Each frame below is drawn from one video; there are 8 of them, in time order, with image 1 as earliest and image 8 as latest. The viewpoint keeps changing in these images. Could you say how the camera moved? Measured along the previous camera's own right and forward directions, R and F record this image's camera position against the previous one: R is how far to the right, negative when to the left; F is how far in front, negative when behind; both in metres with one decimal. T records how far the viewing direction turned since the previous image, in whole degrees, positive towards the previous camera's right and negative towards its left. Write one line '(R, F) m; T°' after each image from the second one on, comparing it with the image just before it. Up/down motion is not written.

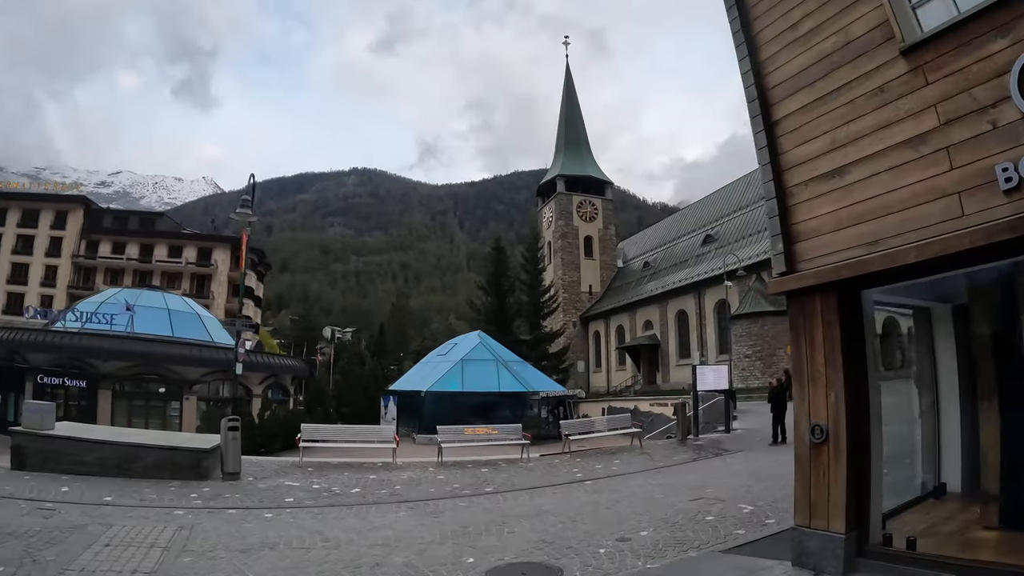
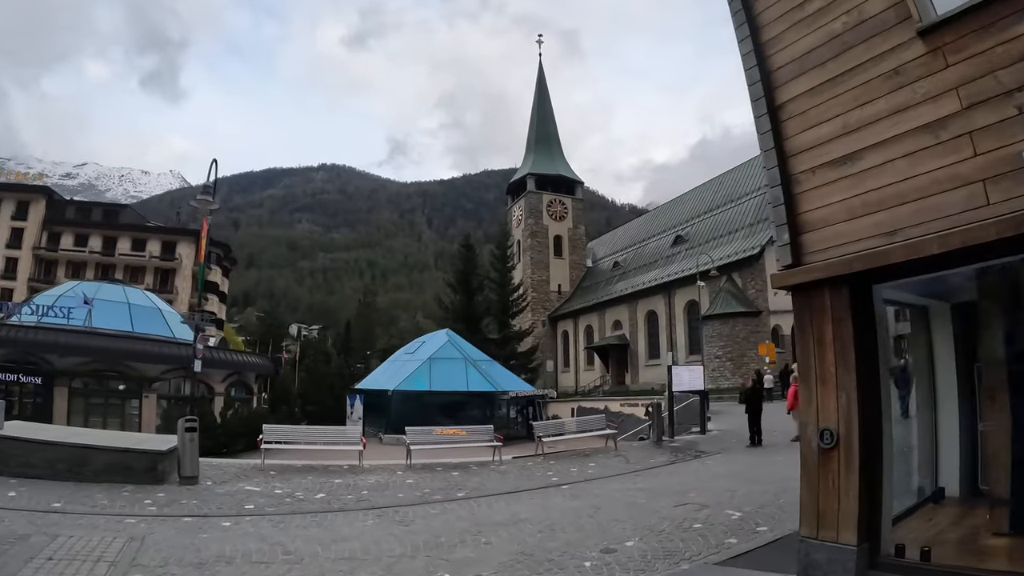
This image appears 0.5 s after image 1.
(-0.1, +0.4) m; +3°
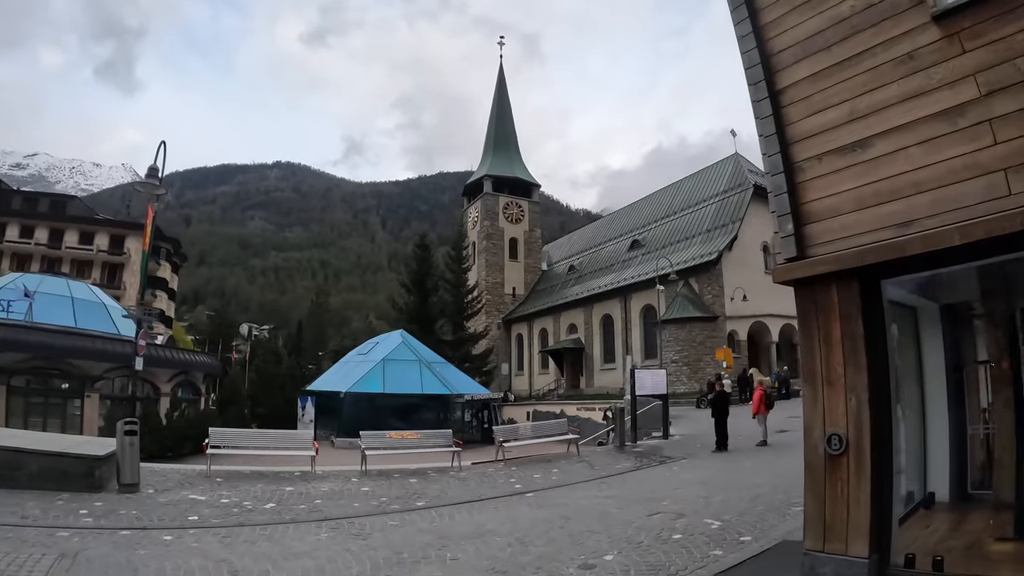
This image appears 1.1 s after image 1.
(-0.2, +0.5) m; +4°
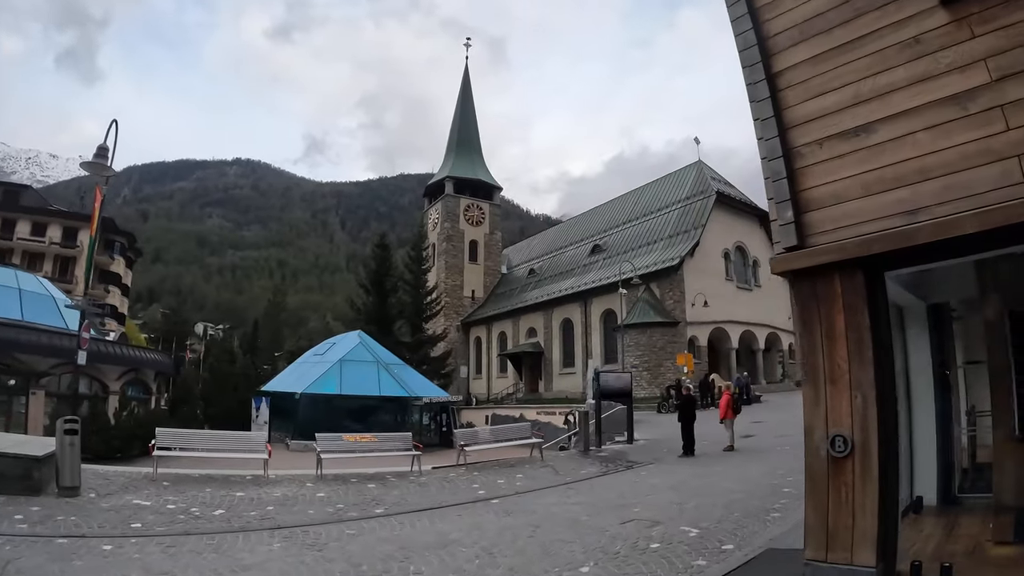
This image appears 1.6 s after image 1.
(-0.1, +0.4) m; +3°
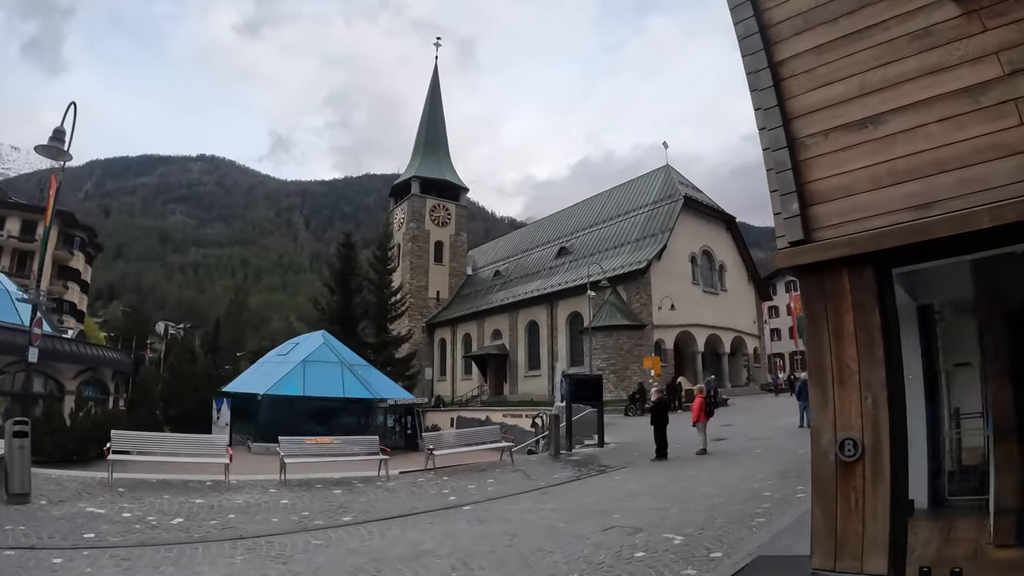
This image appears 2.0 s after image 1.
(-0.1, +0.3) m; +3°
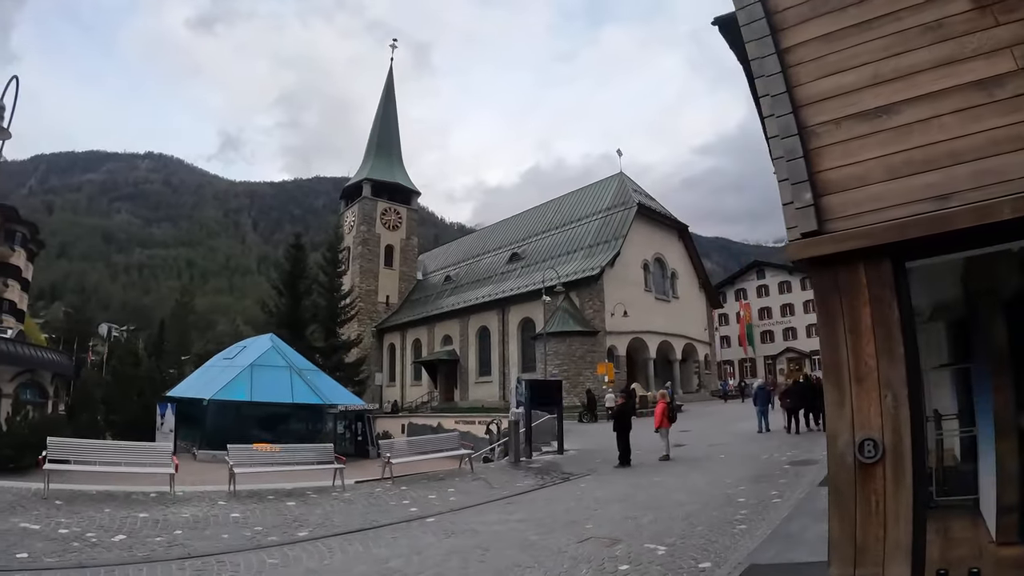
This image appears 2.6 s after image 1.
(-0.2, +0.4) m; +4°
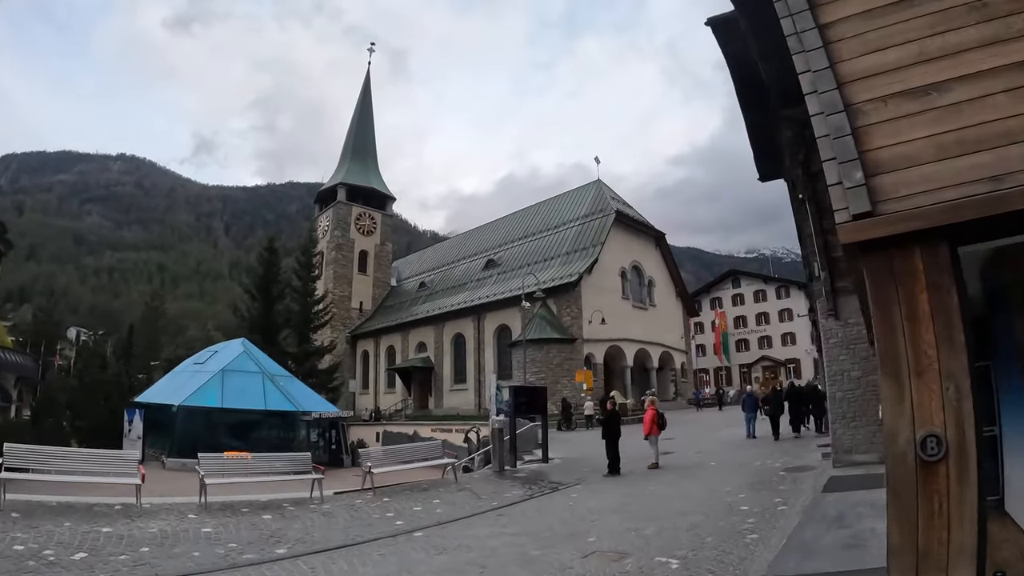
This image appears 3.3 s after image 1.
(-0.2, +0.4) m; +2°
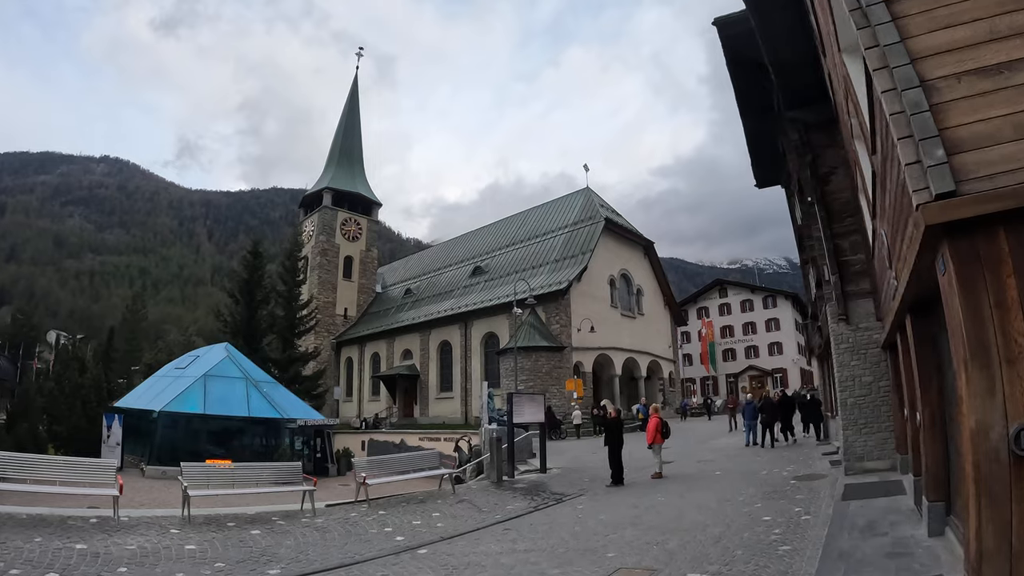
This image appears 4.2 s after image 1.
(-0.3, +0.5) m; +1°
